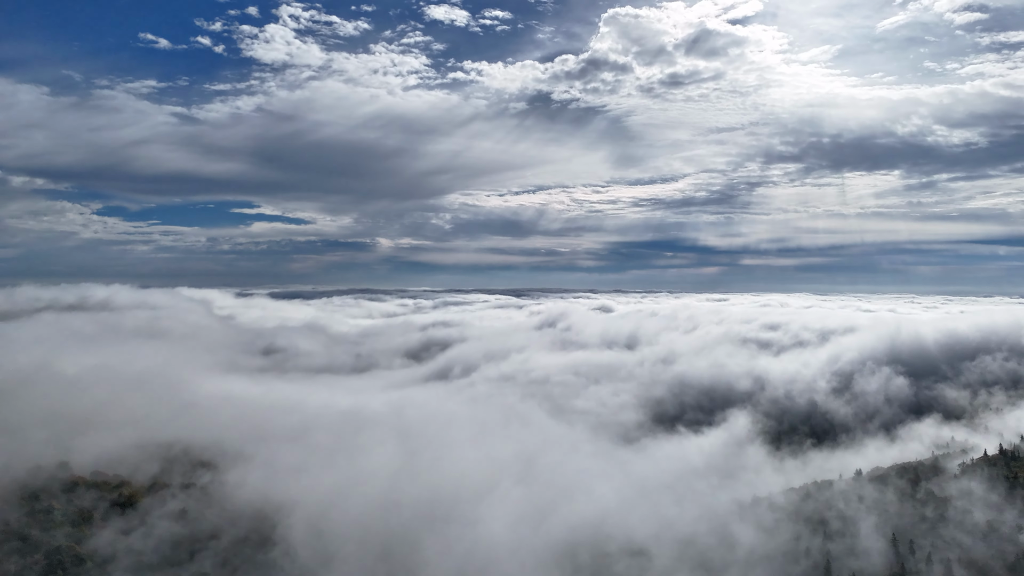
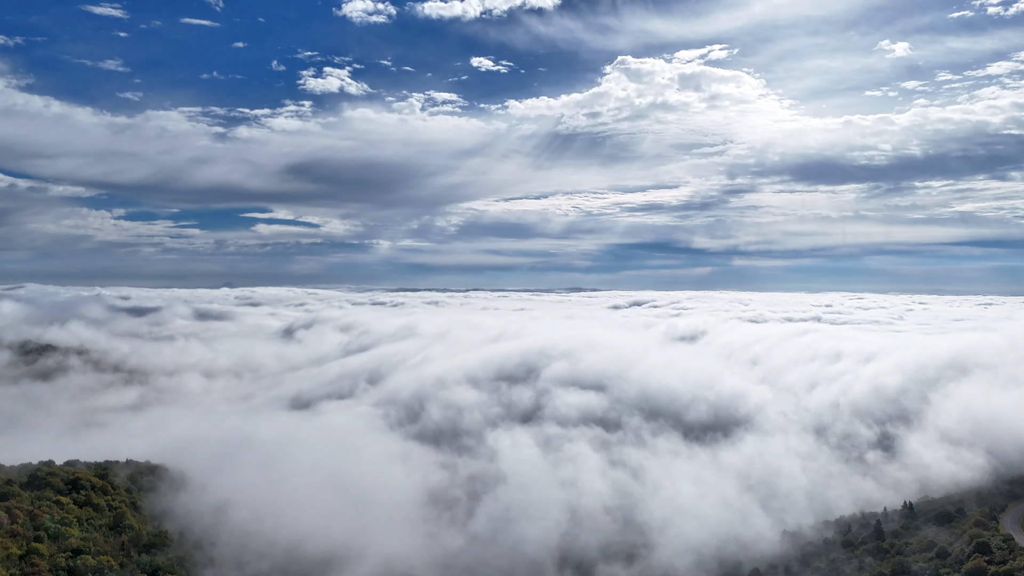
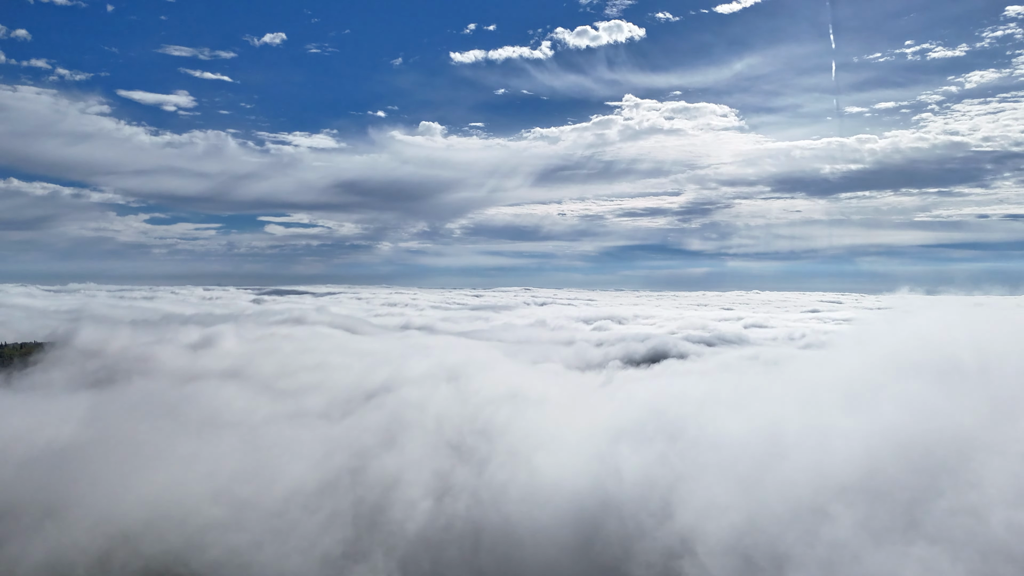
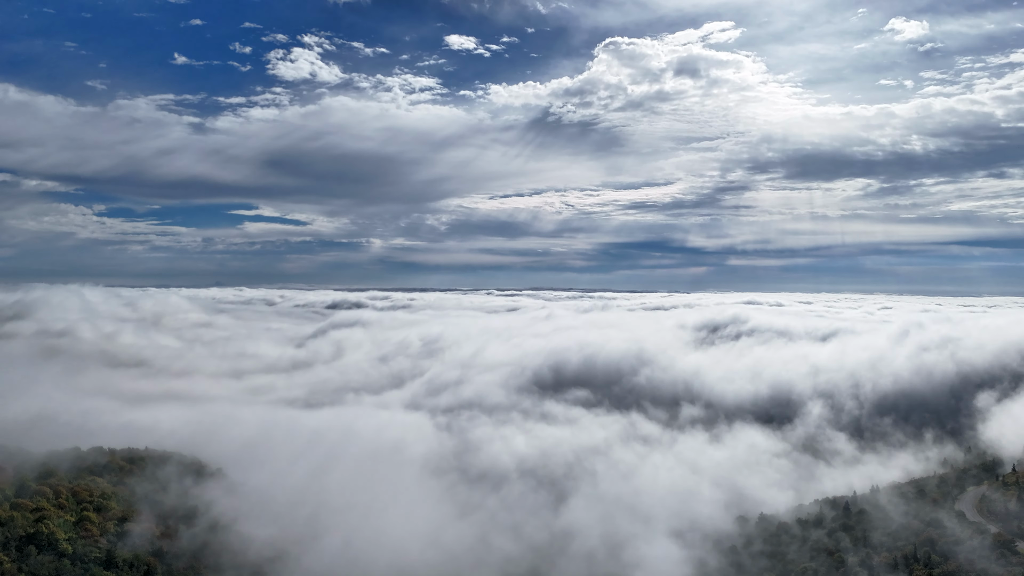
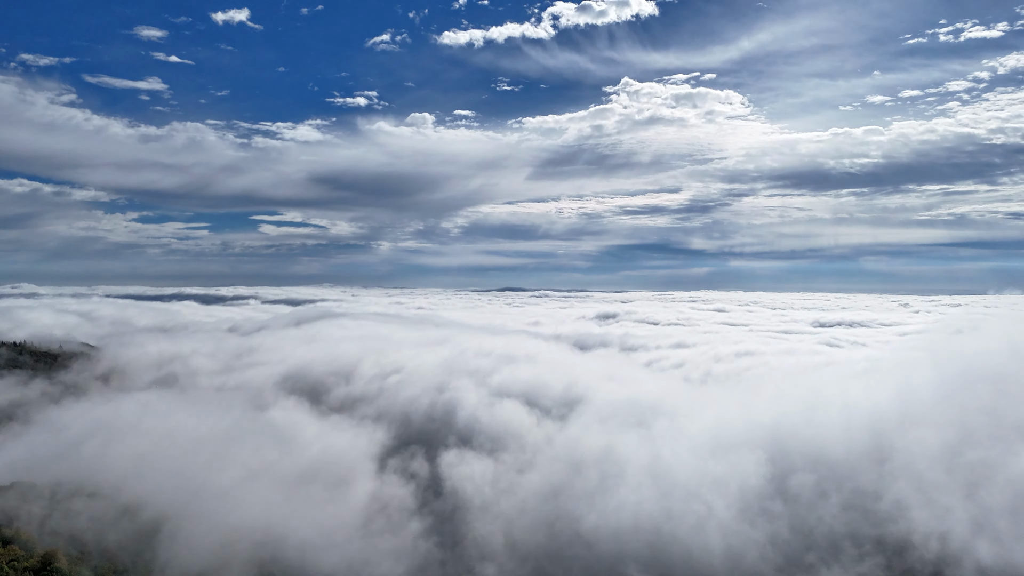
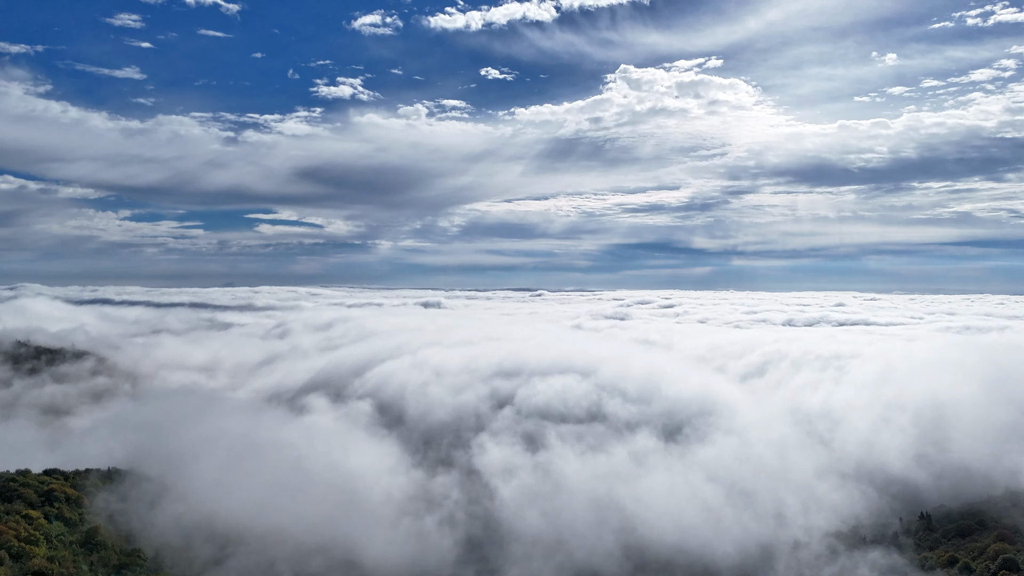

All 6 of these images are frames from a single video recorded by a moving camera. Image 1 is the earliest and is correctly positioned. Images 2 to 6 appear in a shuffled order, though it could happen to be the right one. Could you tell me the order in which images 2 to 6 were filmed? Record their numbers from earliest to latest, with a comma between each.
4, 2, 6, 5, 3
